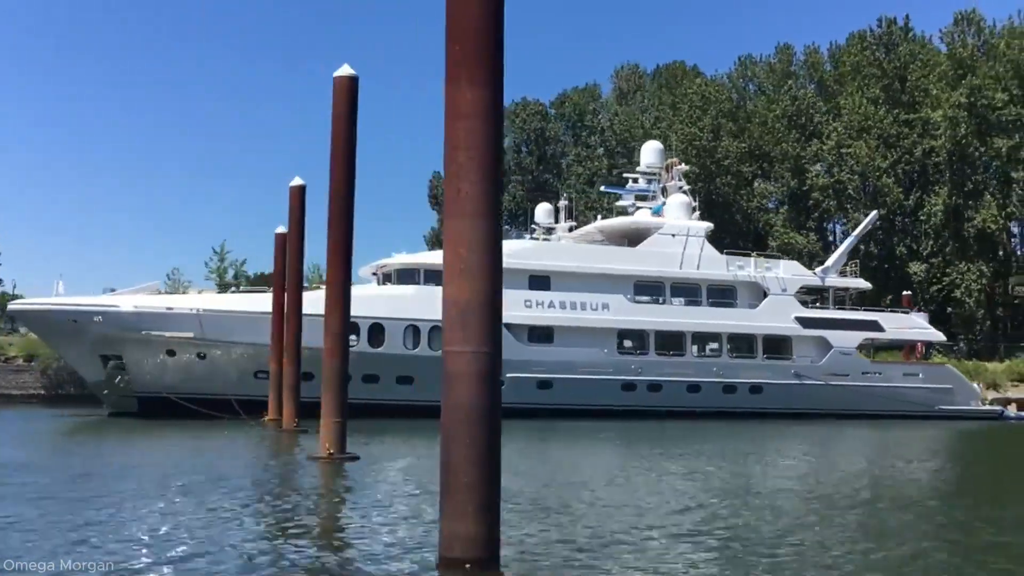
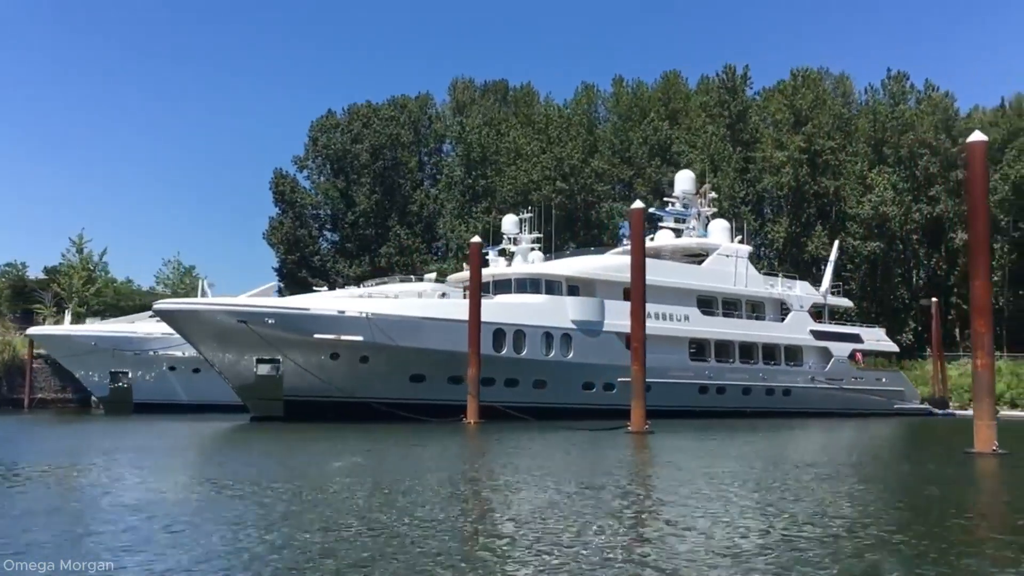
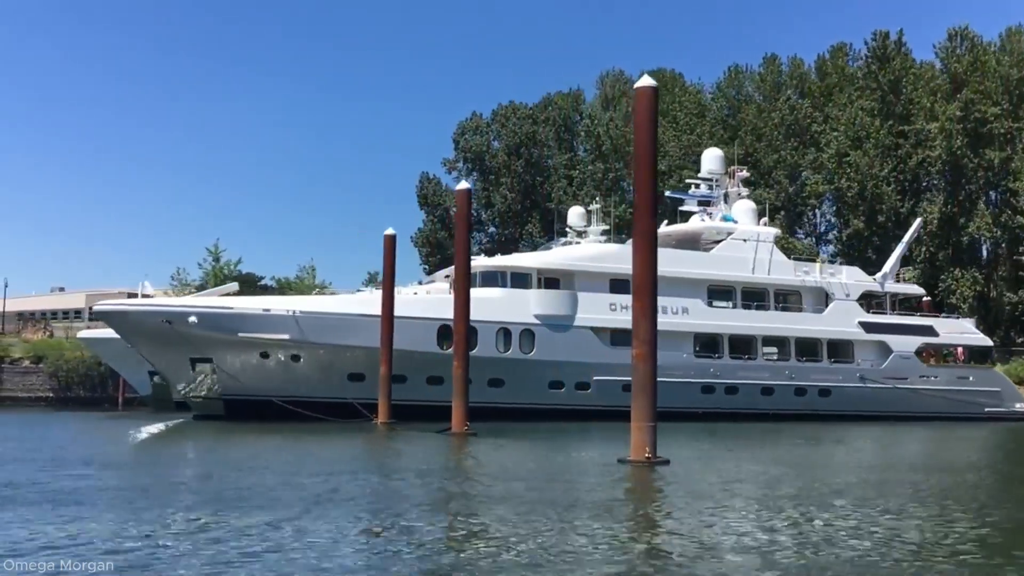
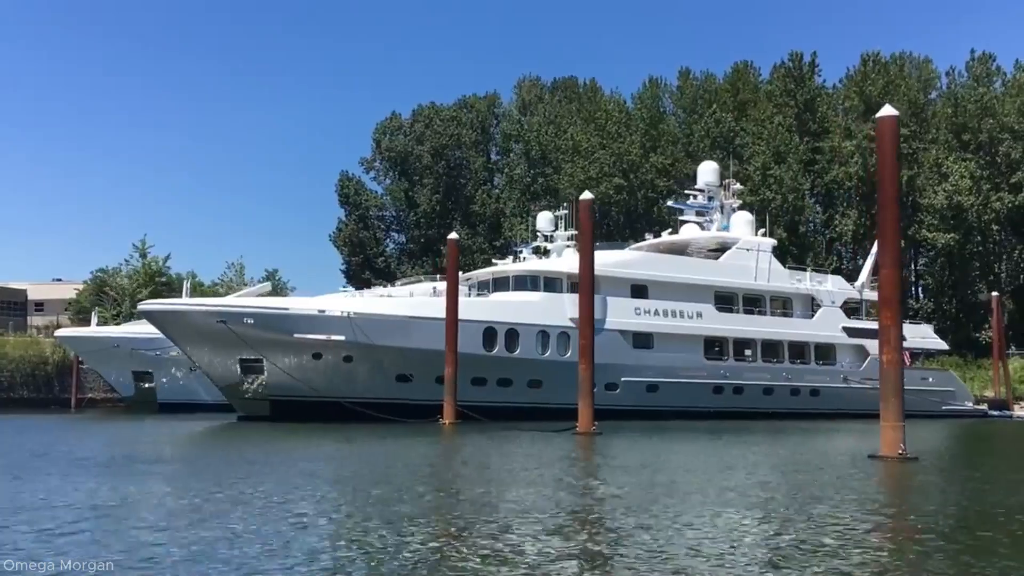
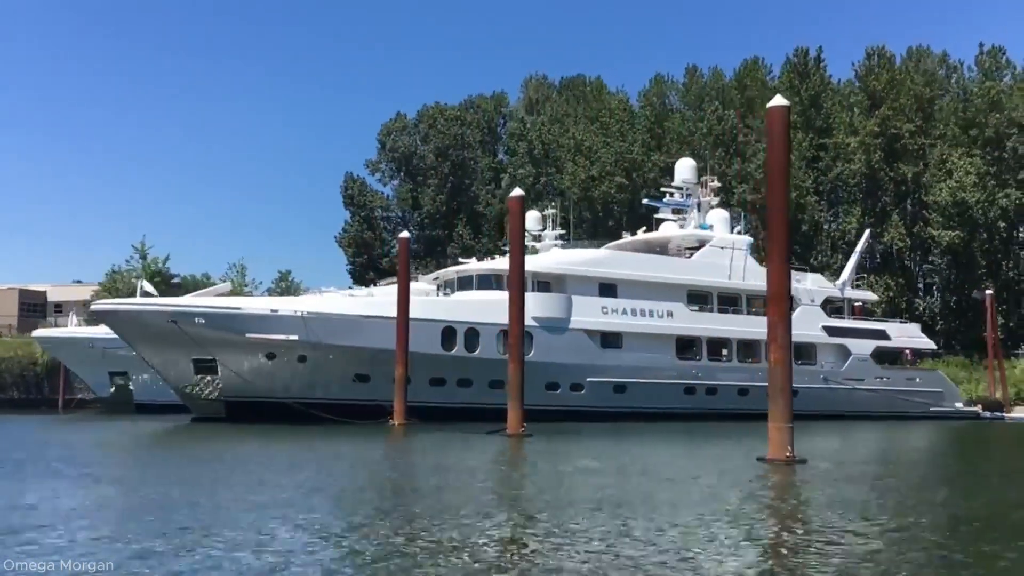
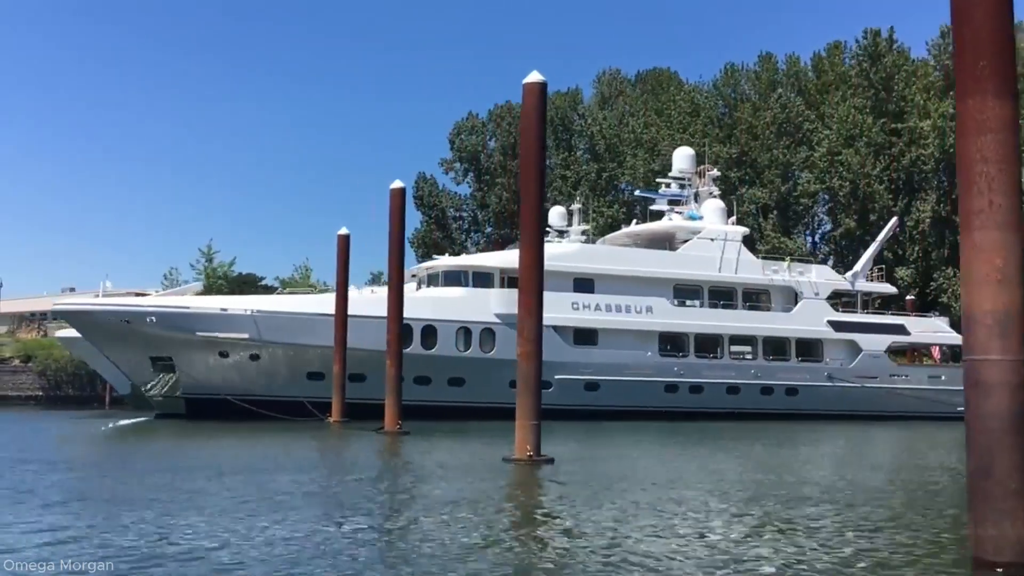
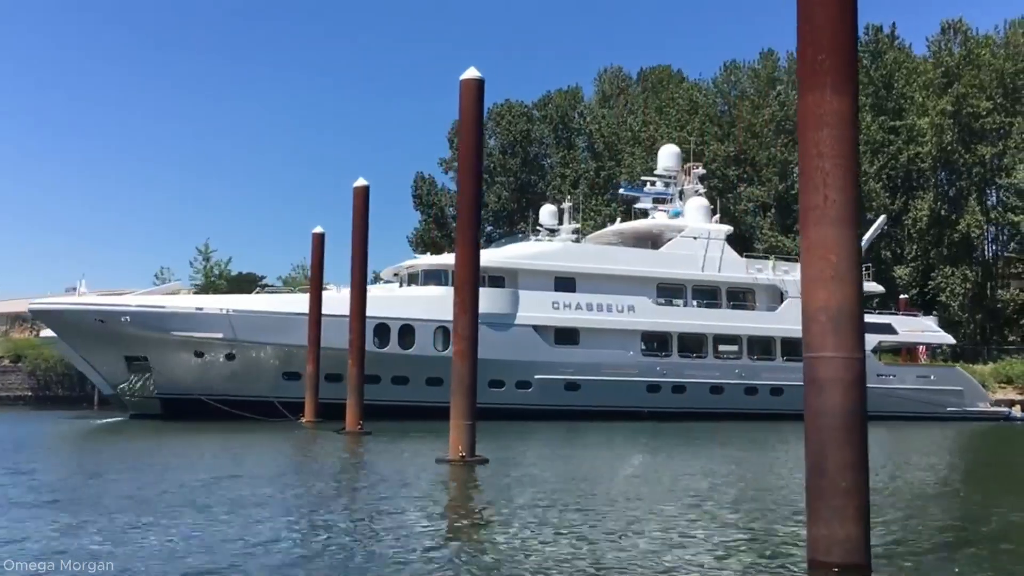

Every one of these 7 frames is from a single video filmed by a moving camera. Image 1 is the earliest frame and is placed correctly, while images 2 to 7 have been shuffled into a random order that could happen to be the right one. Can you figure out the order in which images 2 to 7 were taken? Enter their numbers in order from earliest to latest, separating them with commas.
7, 6, 3, 5, 4, 2
